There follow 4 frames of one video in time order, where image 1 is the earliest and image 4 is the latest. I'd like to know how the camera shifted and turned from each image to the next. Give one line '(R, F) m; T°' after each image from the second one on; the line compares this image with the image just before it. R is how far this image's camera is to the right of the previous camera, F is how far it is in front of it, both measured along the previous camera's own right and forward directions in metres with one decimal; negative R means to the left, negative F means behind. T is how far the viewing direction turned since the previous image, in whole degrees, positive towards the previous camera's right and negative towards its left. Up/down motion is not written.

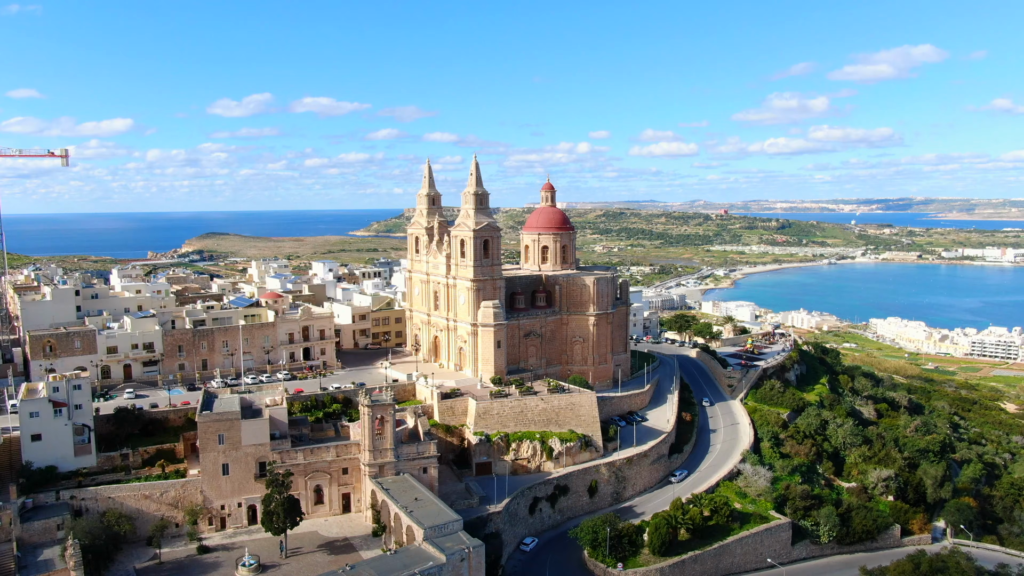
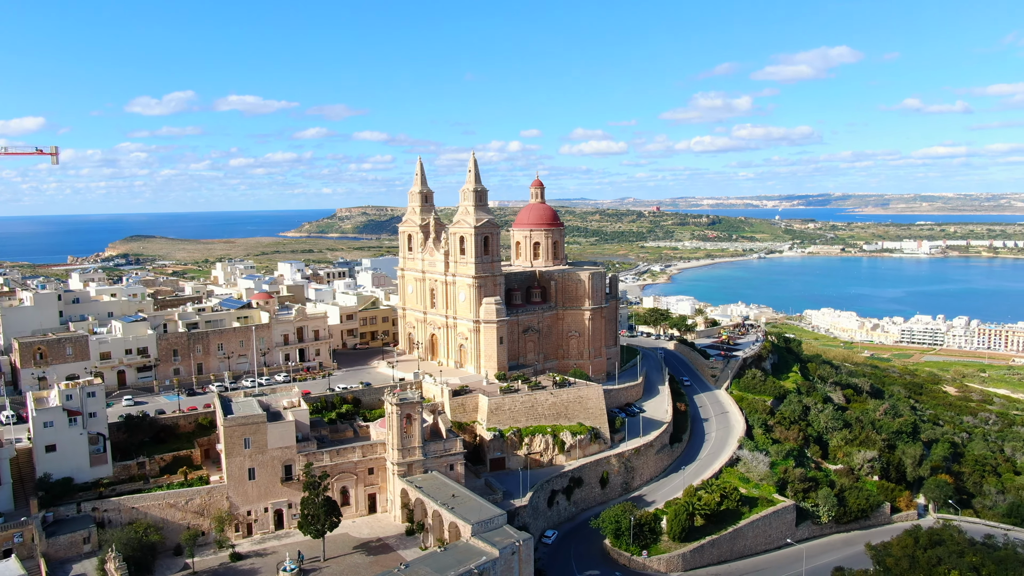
(-4.1, 0.0) m; +5°
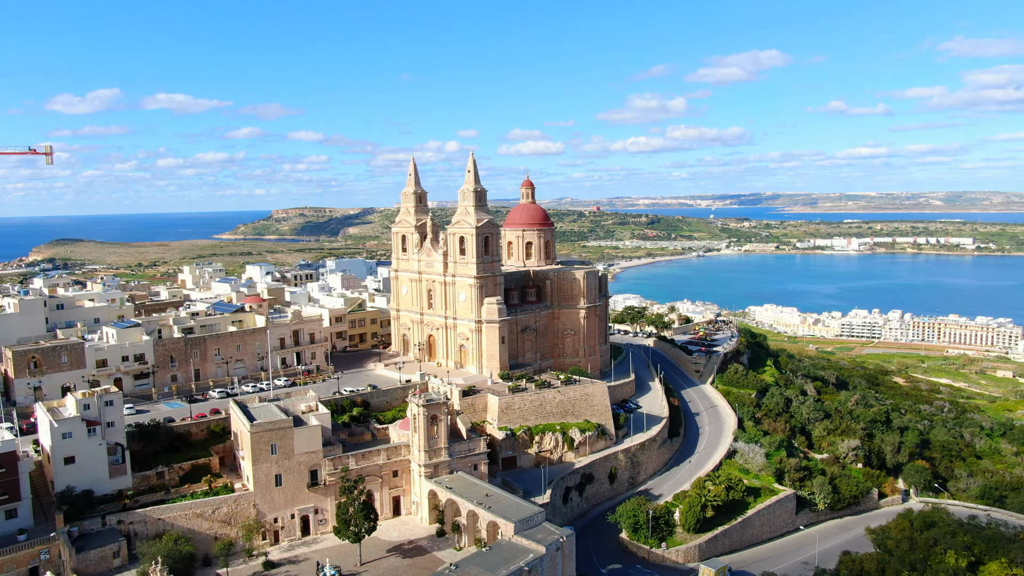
(-3.7, -0.1) m; +5°
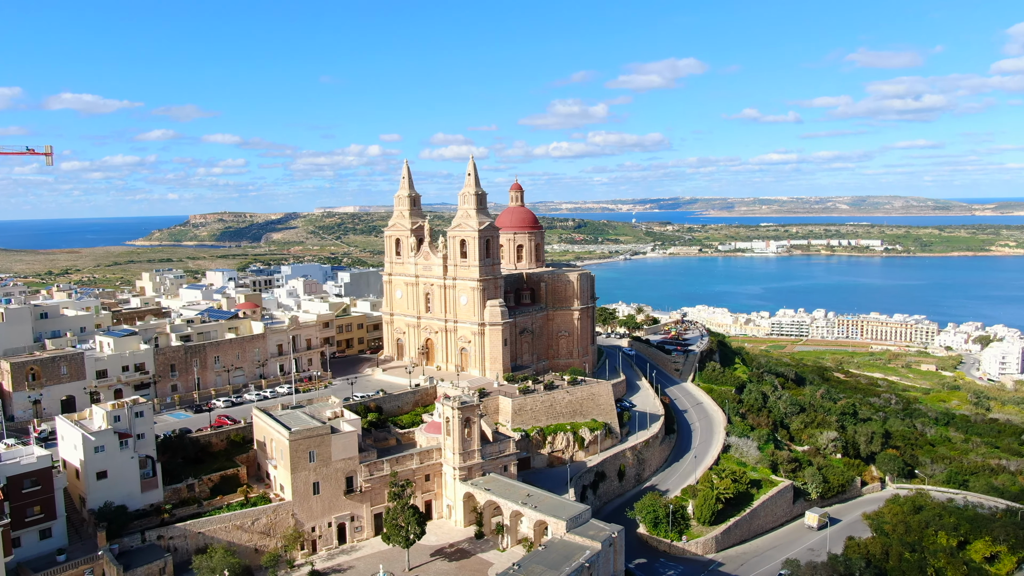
(-4.7, -0.1) m; +6°
